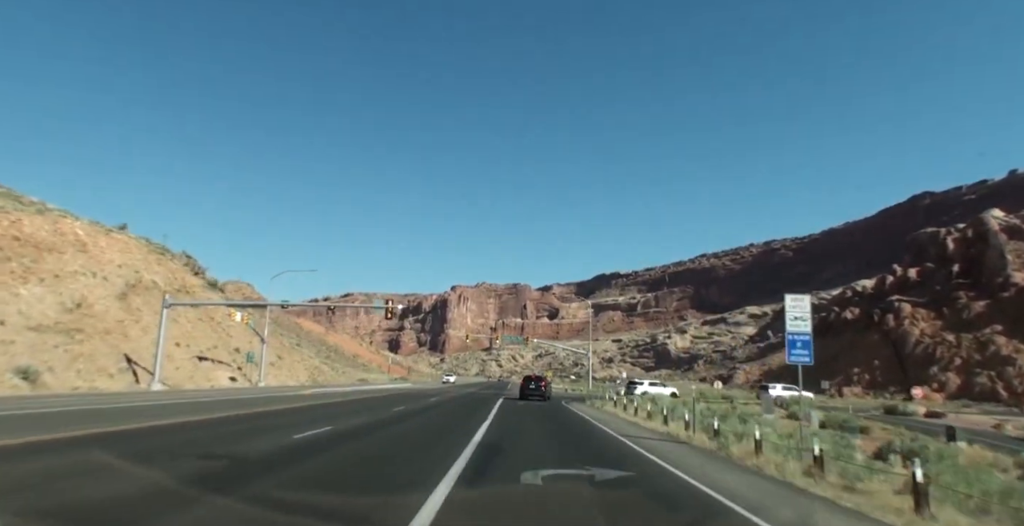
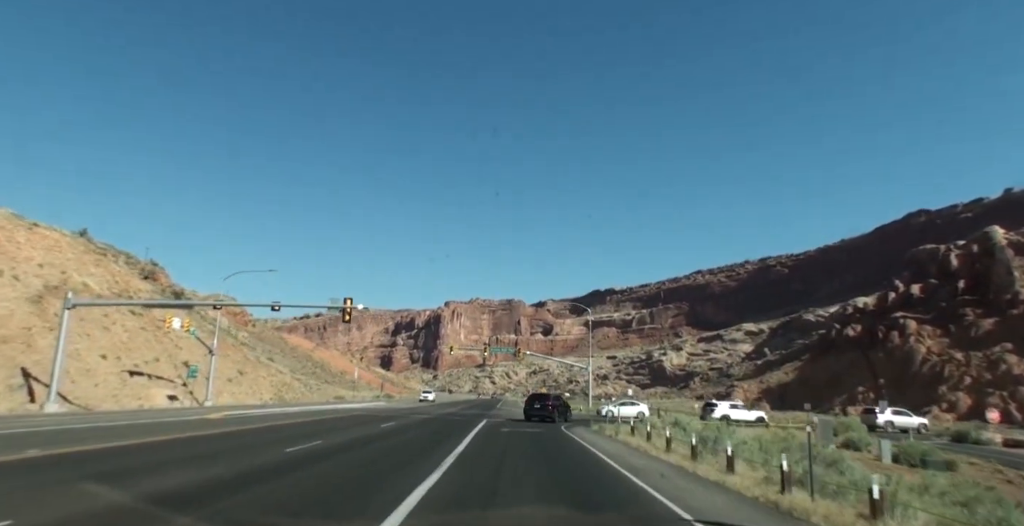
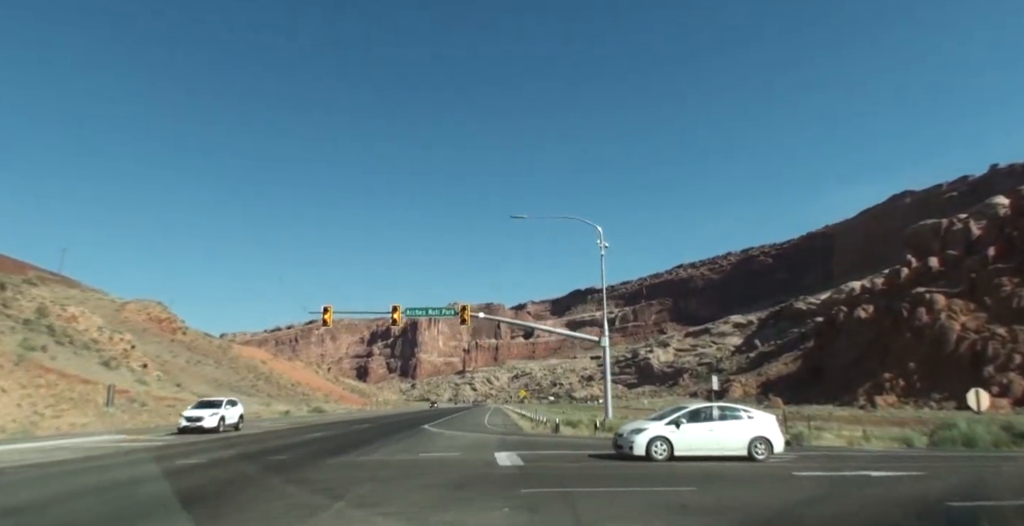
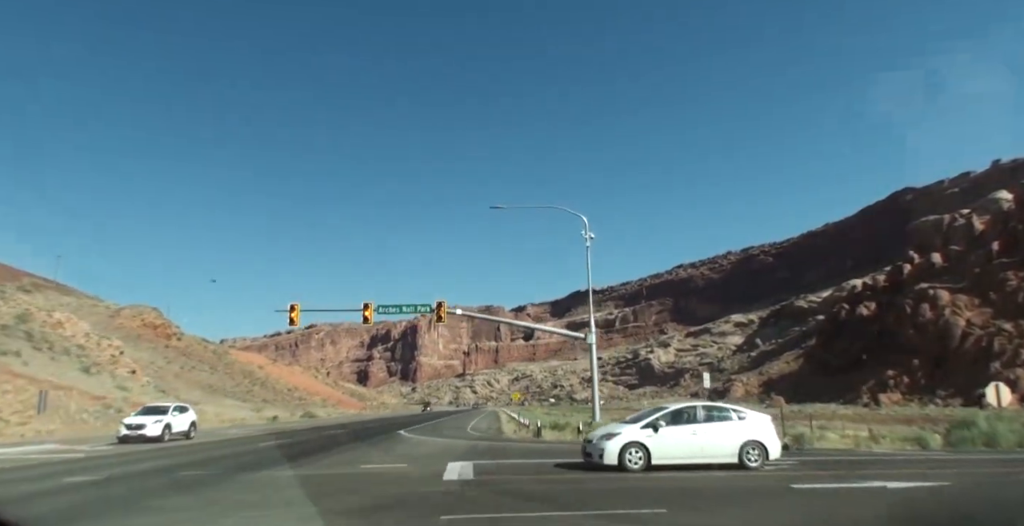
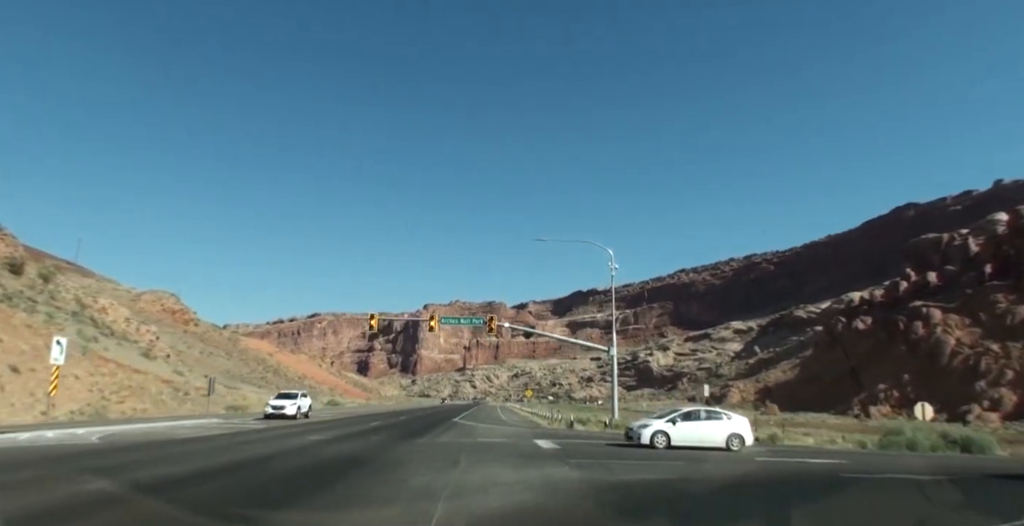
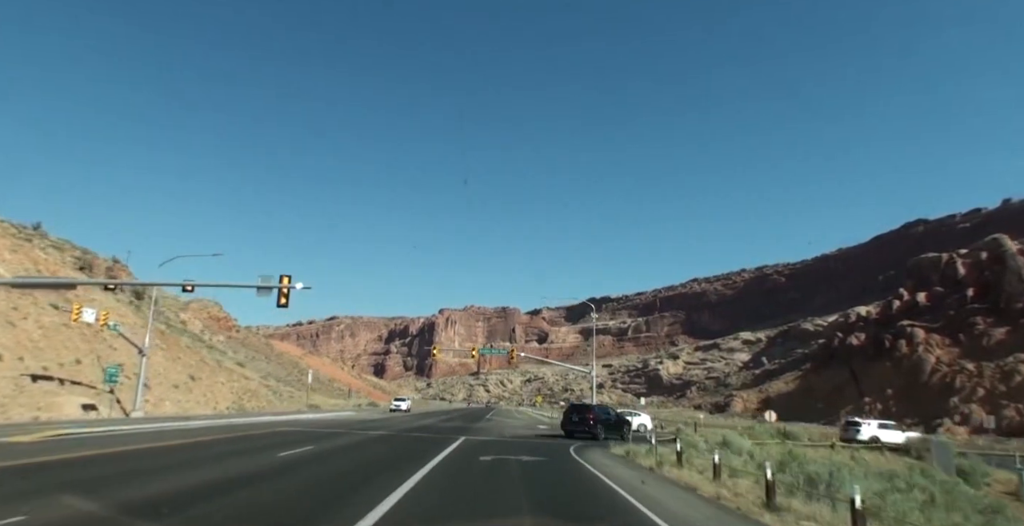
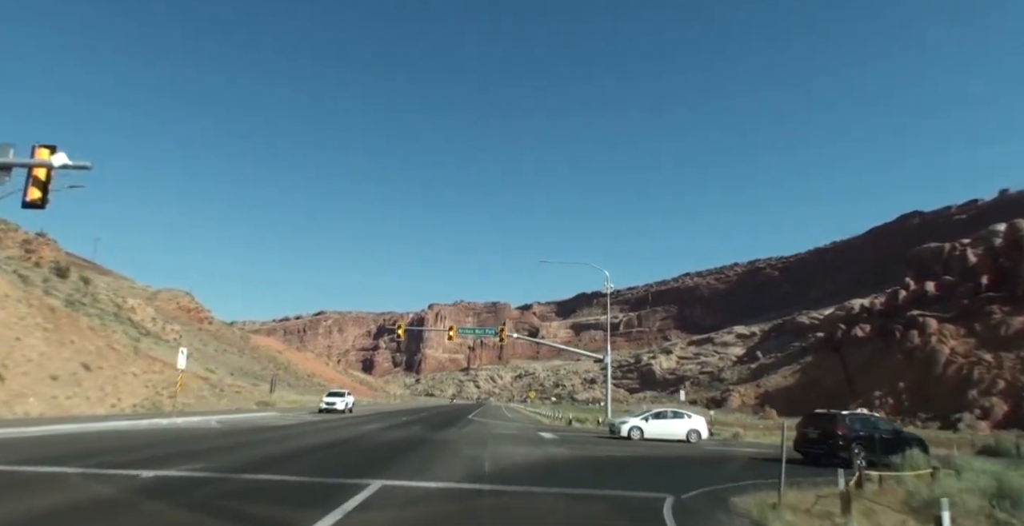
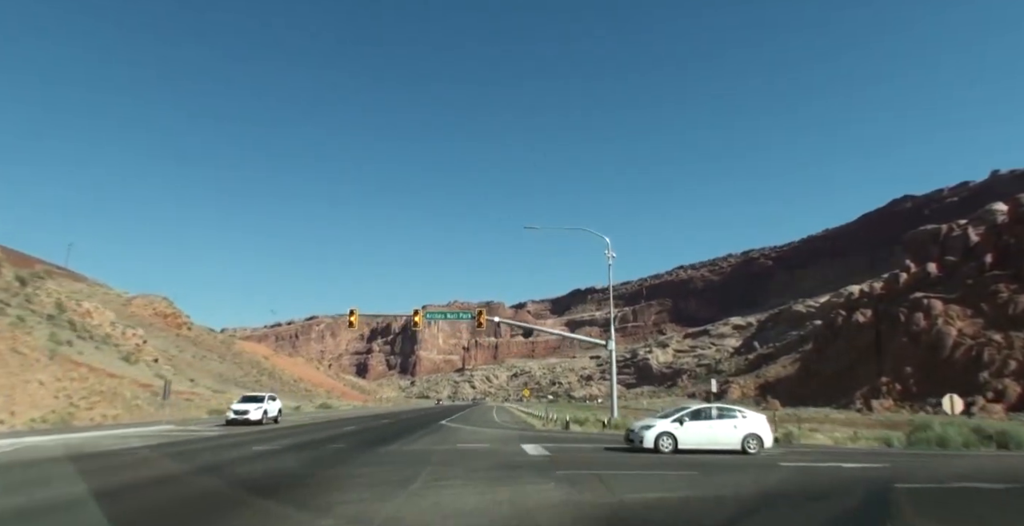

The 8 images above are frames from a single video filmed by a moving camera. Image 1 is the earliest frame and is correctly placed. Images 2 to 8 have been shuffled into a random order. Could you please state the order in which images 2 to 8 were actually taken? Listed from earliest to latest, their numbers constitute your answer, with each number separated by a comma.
2, 6, 7, 5, 8, 3, 4
